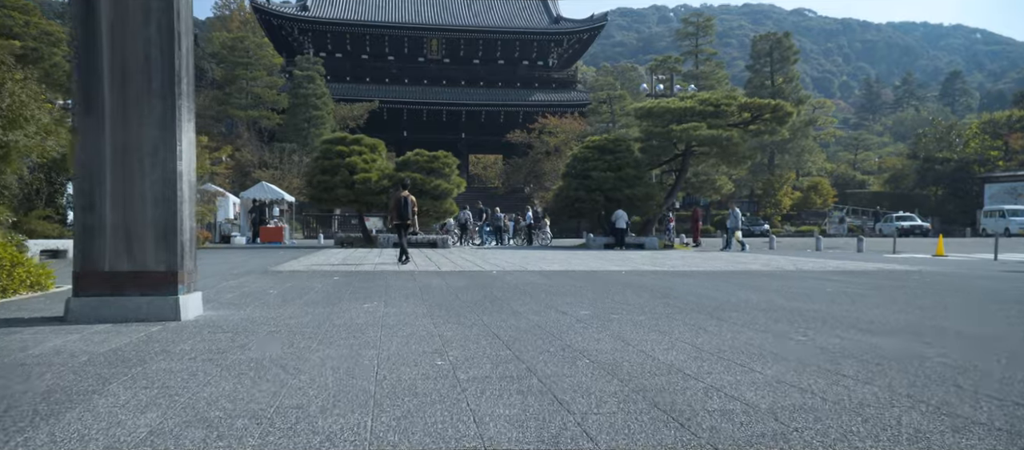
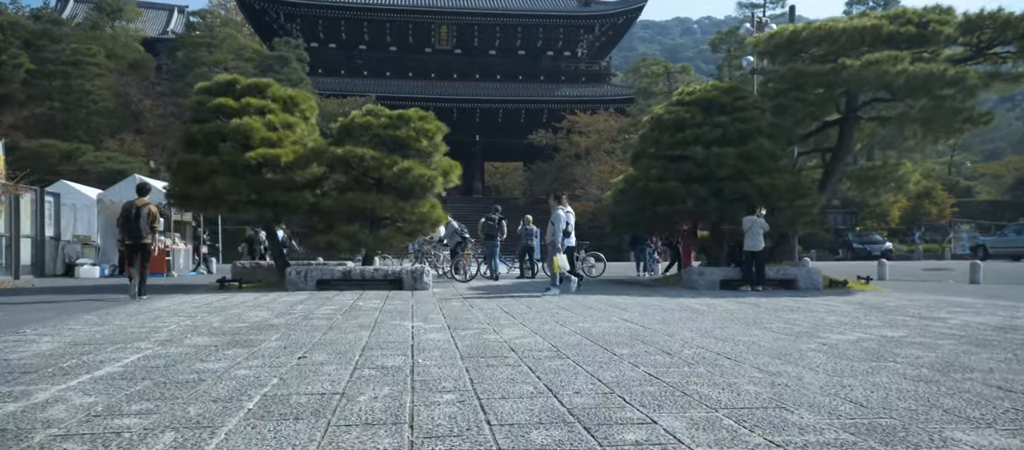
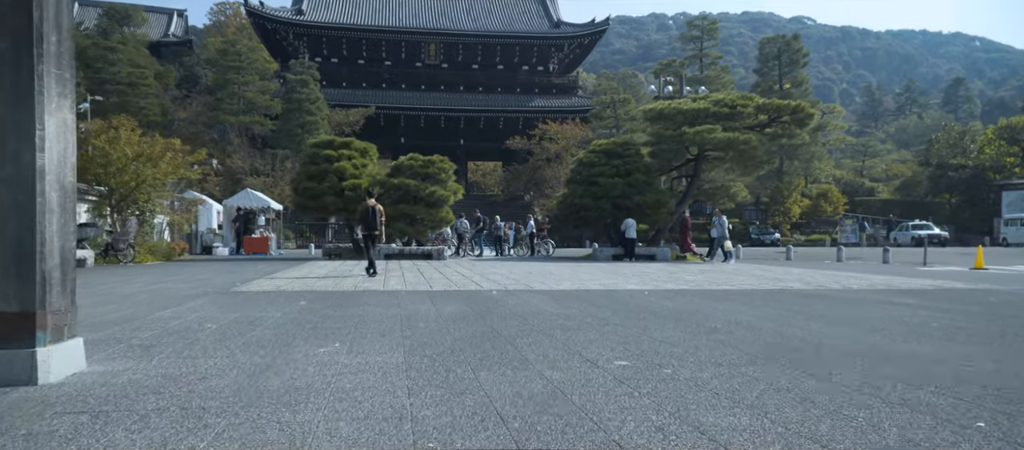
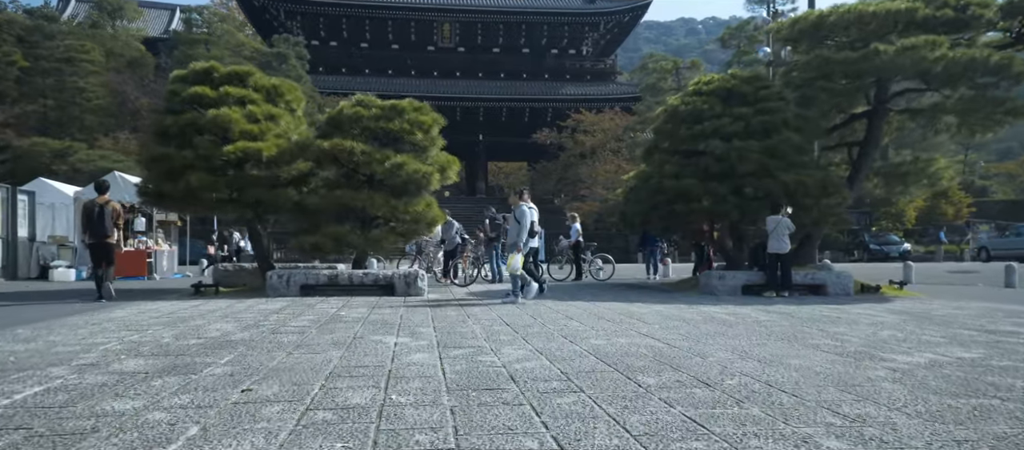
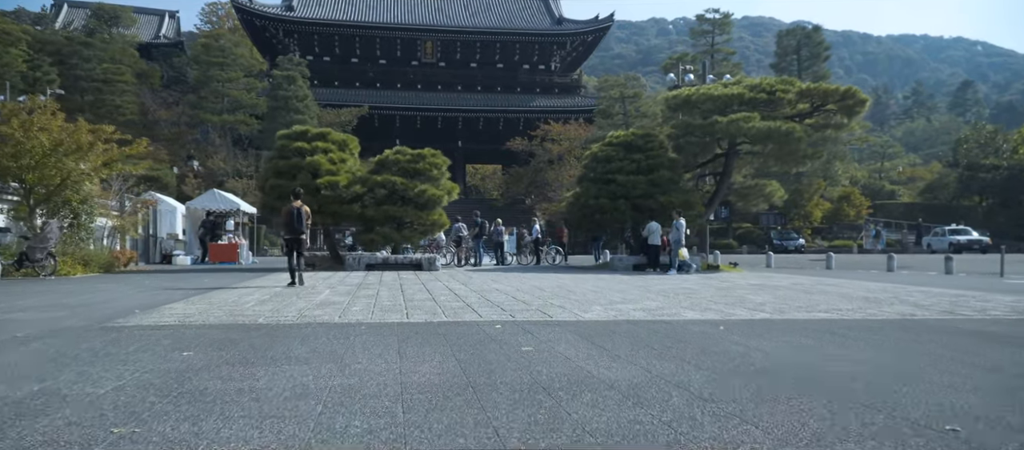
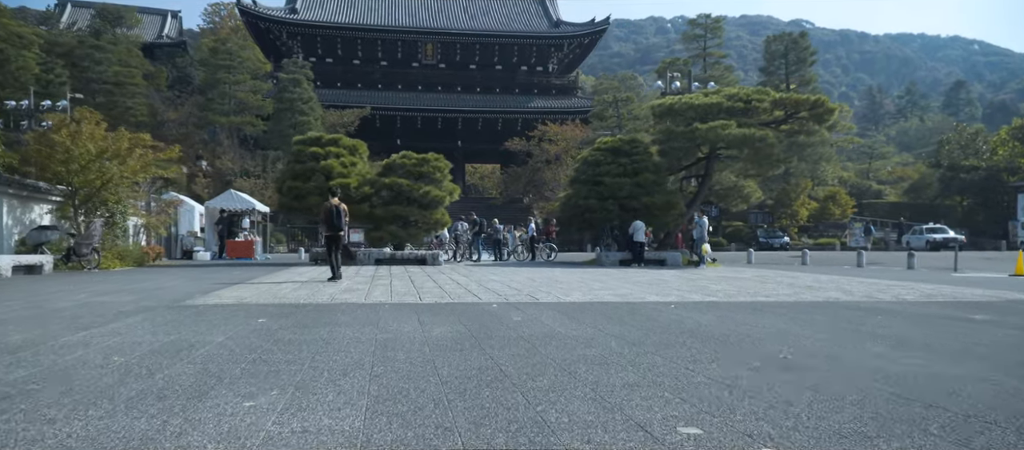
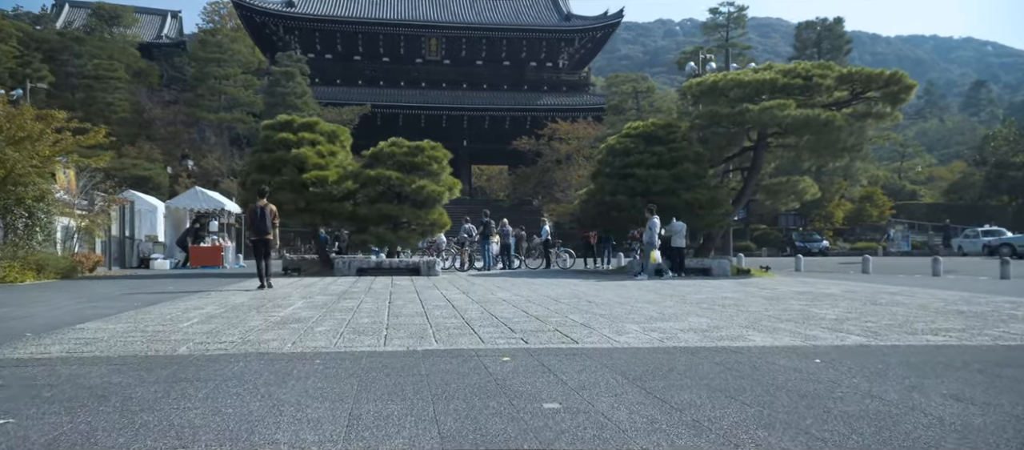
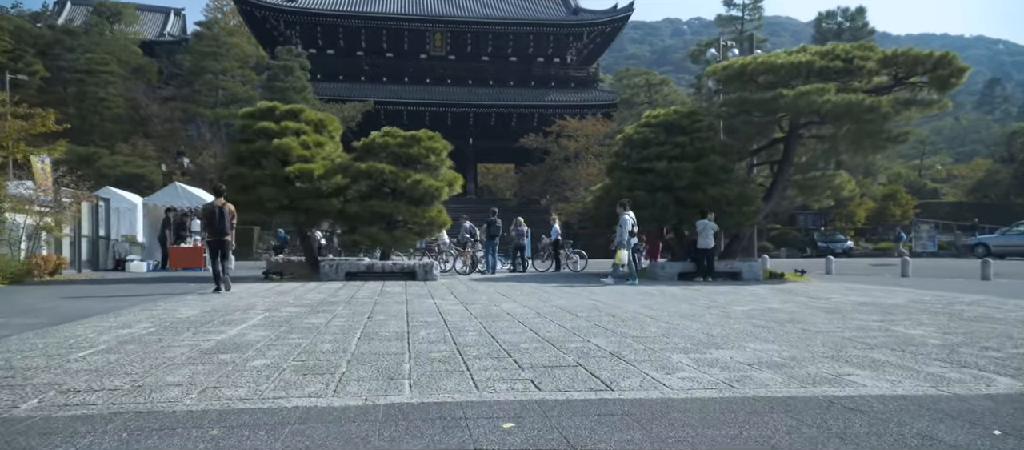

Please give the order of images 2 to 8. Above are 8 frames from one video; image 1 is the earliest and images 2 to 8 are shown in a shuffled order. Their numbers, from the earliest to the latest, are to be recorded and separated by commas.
3, 6, 5, 7, 8, 2, 4
